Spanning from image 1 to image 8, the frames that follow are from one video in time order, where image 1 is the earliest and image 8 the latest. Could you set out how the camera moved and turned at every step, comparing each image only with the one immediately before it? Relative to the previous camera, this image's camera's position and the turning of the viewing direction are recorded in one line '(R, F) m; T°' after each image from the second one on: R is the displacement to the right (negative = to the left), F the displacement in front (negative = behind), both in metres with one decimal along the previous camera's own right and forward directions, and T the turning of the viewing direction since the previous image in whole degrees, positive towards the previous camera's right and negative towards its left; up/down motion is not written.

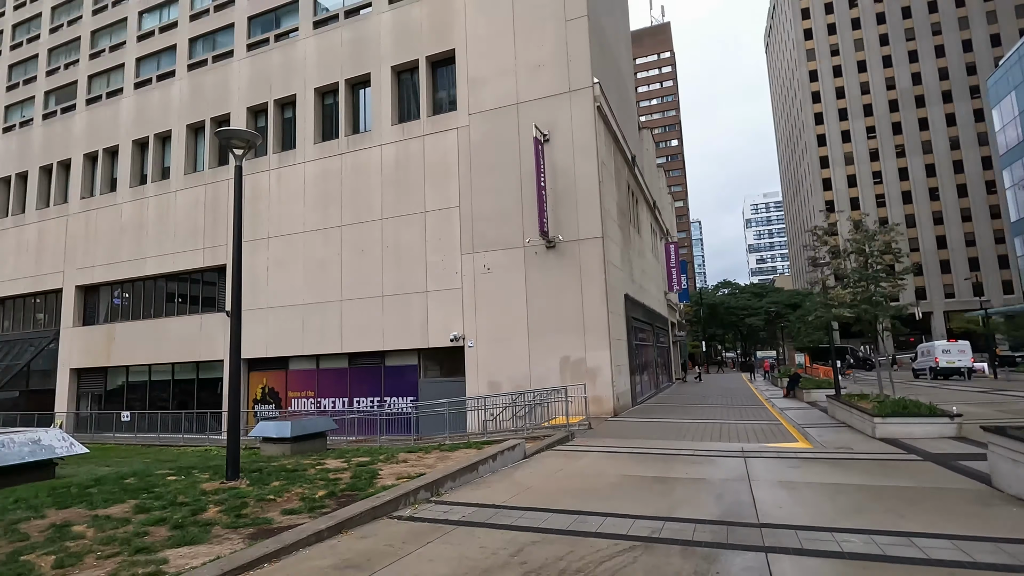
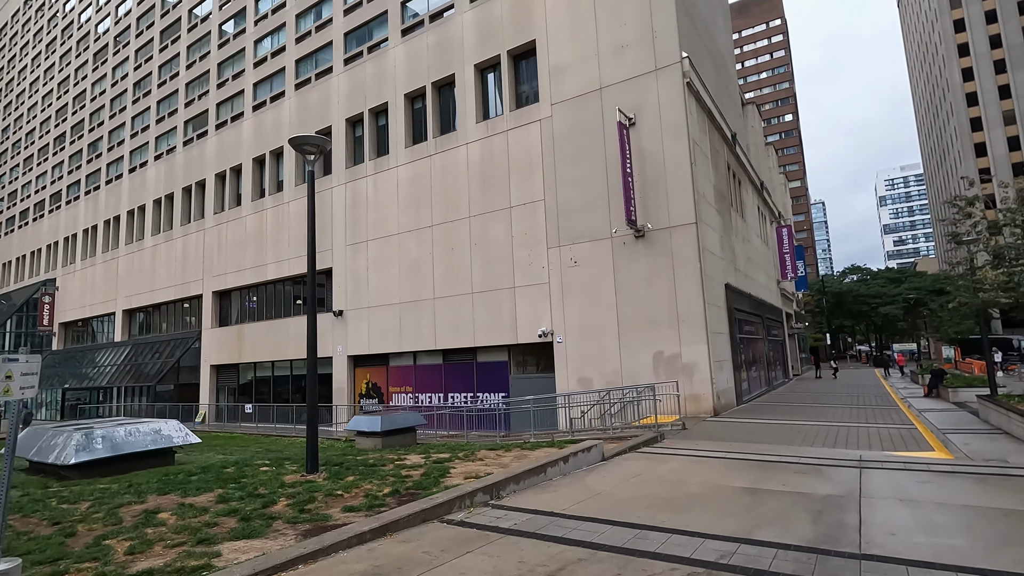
(+0.5, +0.5) m; -11°
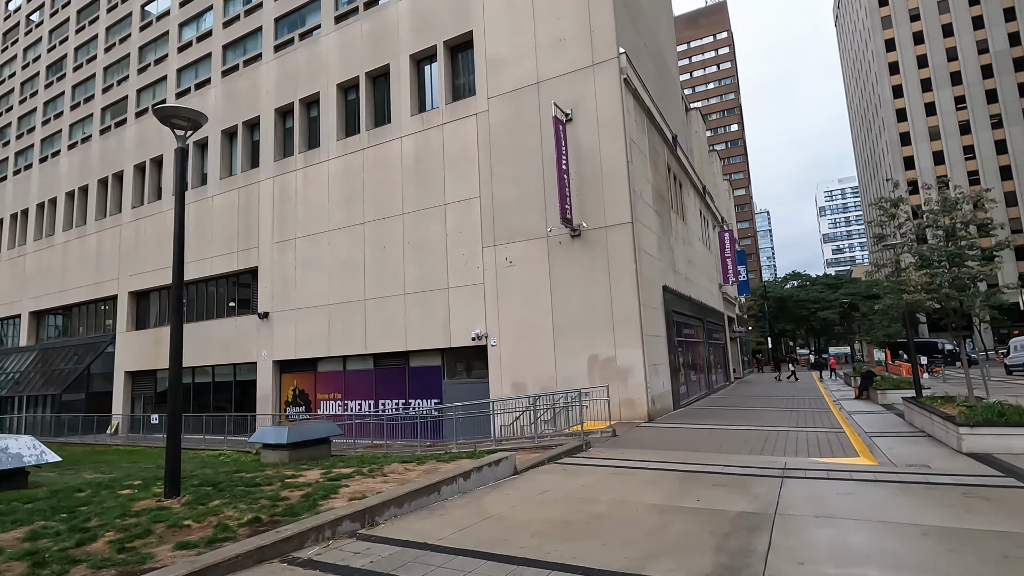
(+0.8, +0.8) m; +5°
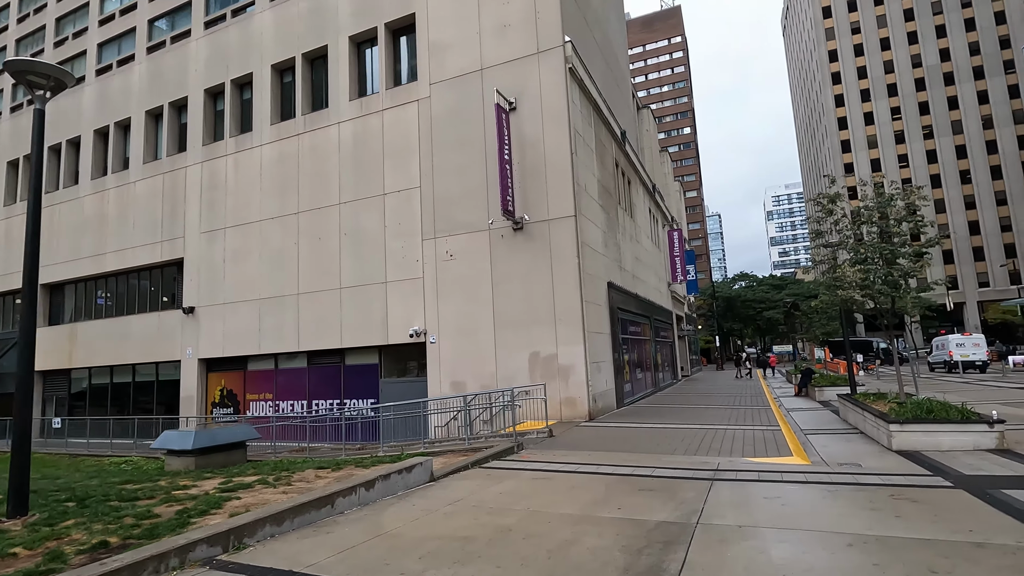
(+0.6, +0.6) m; +4°
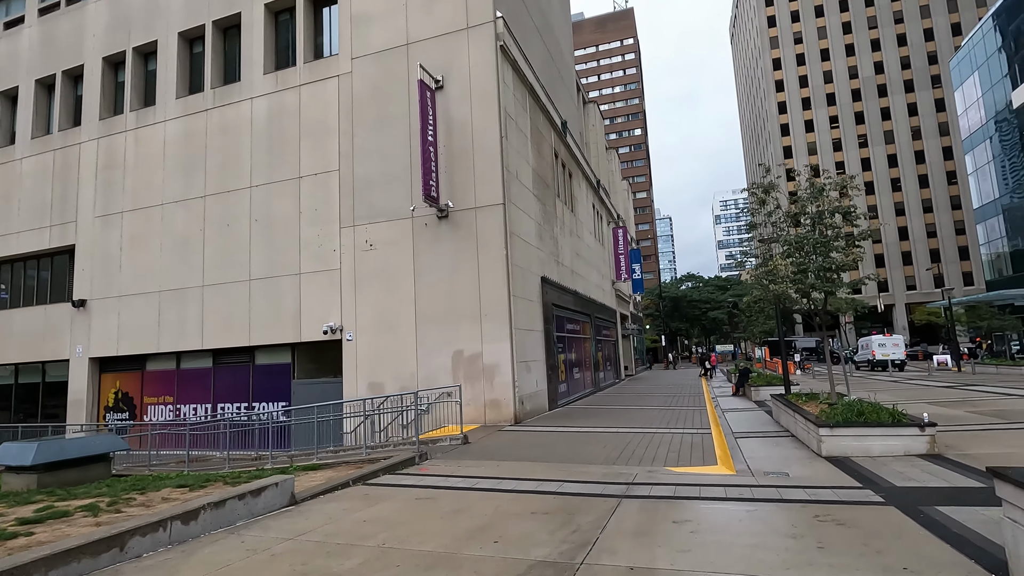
(+0.9, +1.1) m; +5°
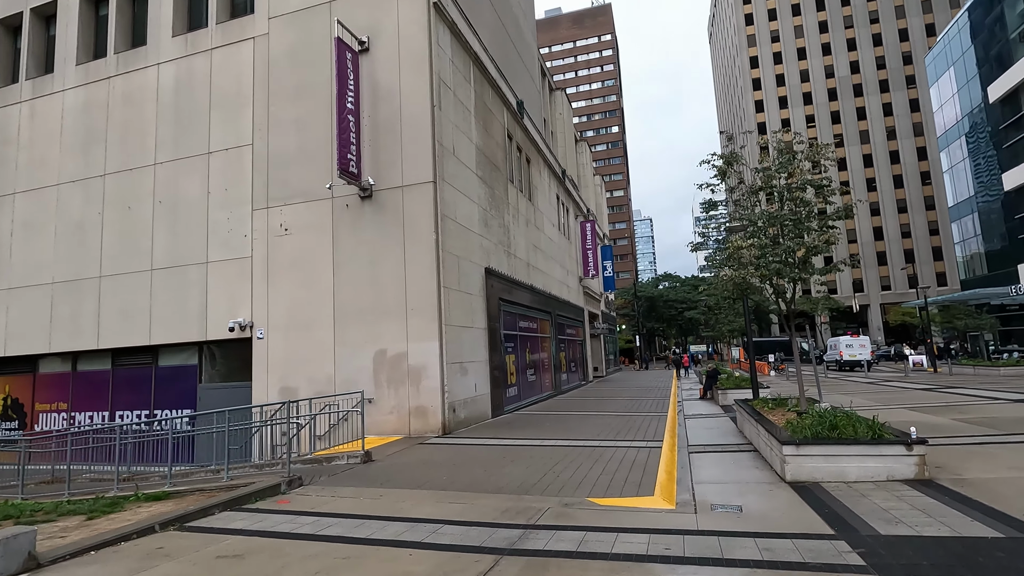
(+1.2, +1.8) m; +2°
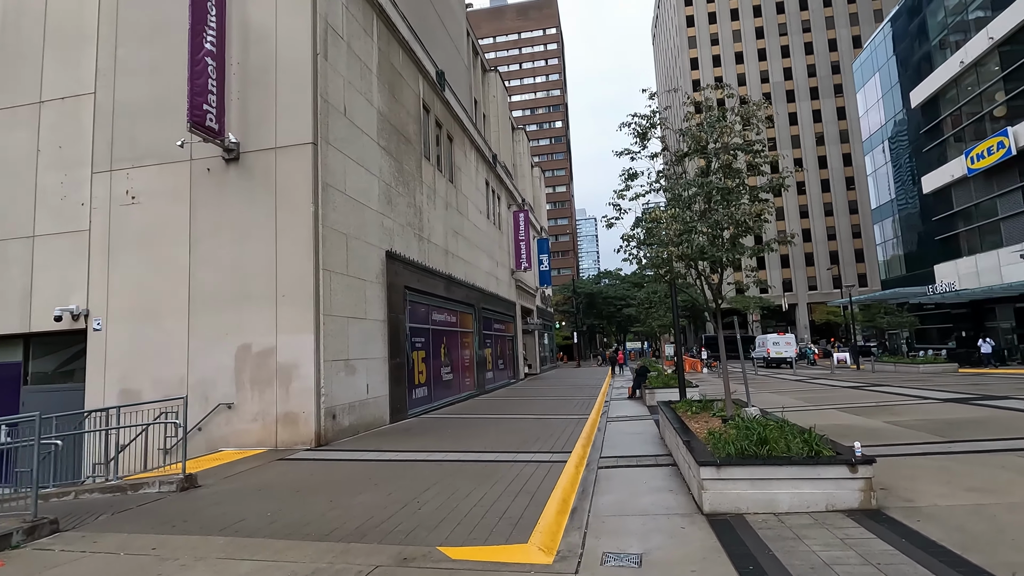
(+1.0, +1.7) m; +6°
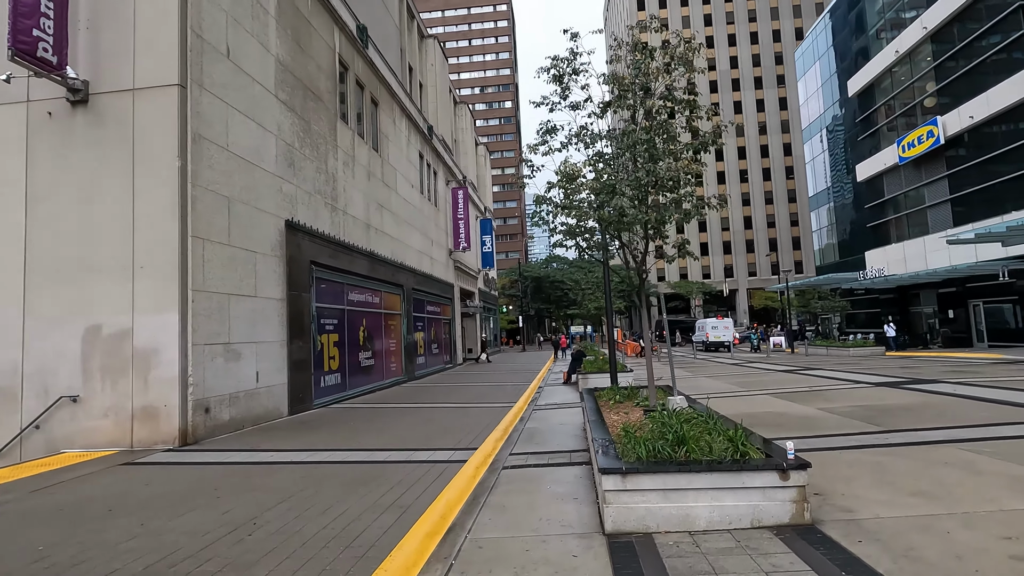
(+0.8, +1.2) m; +5°
